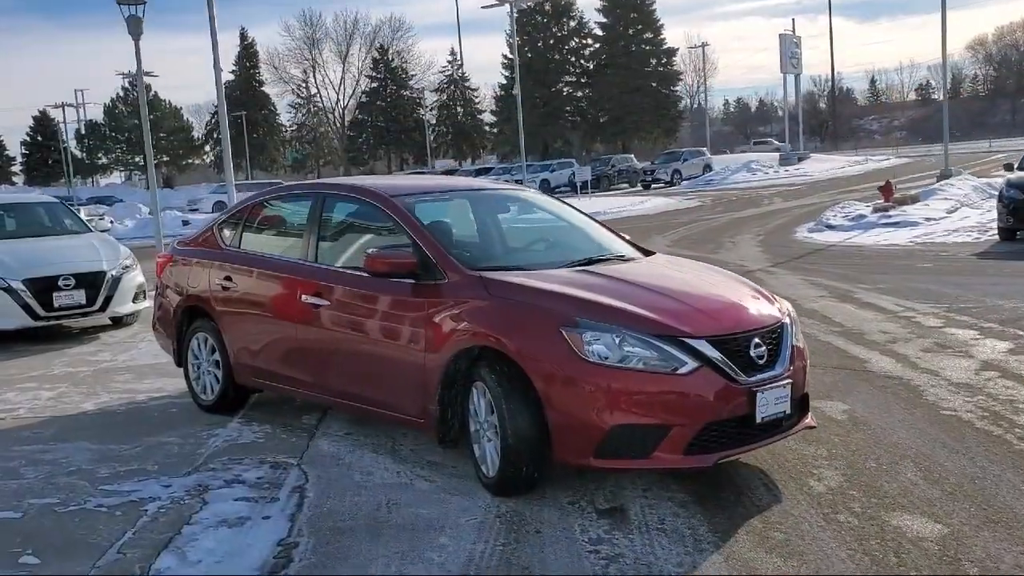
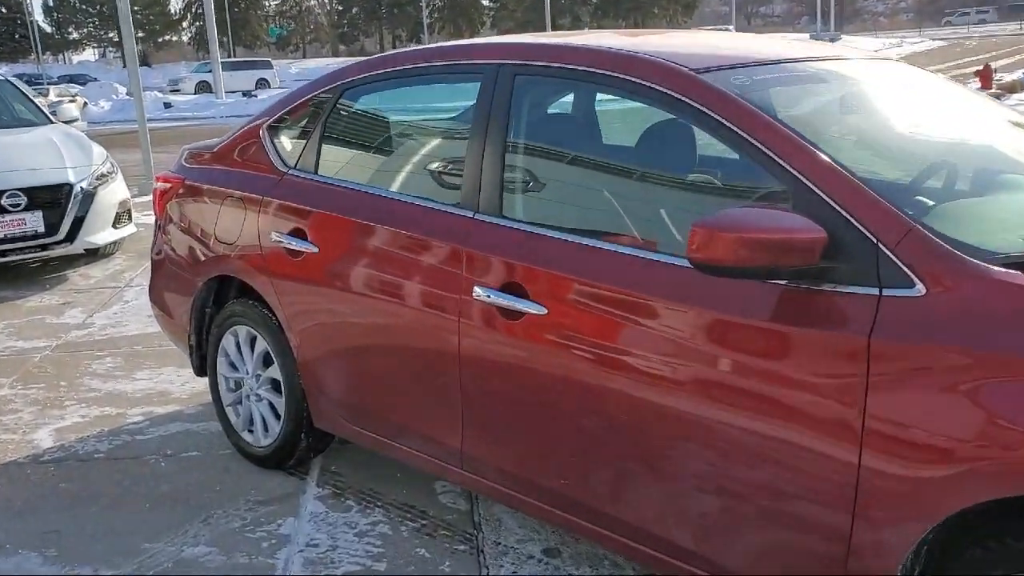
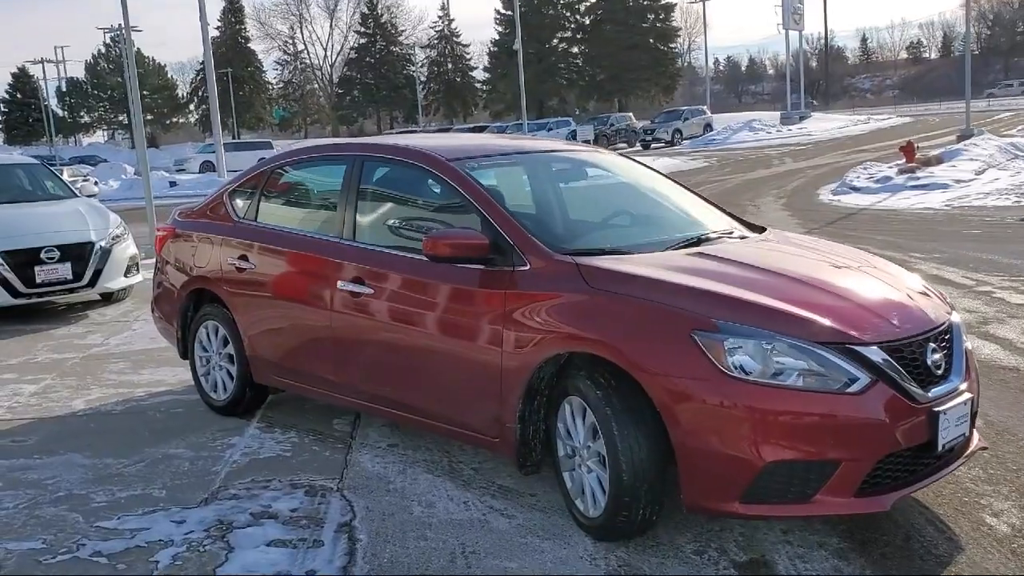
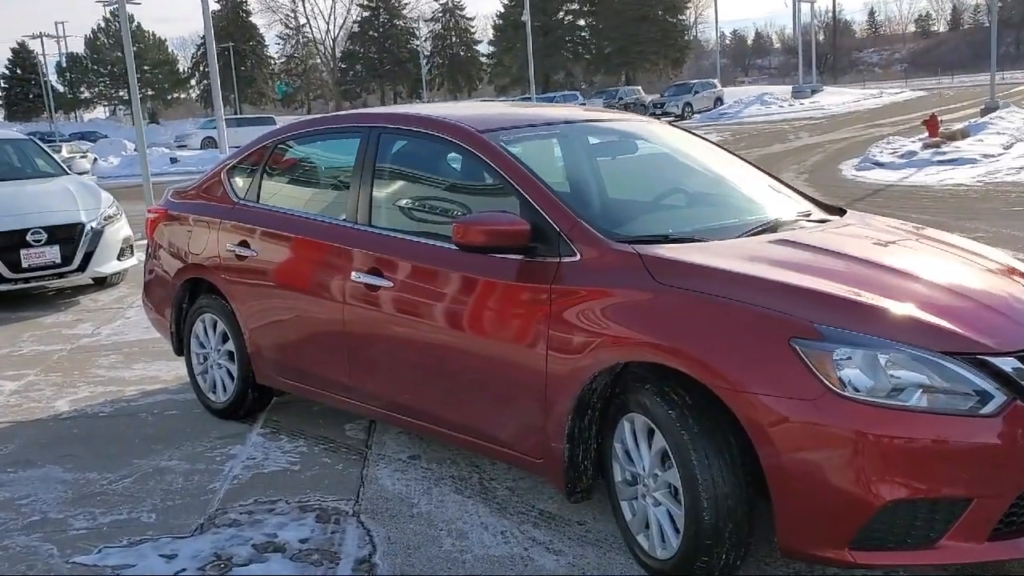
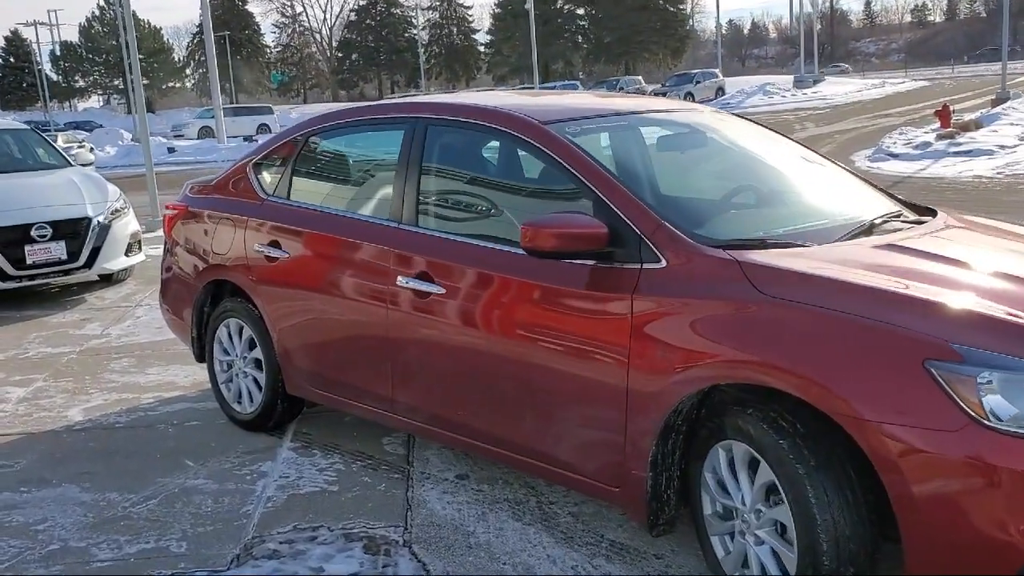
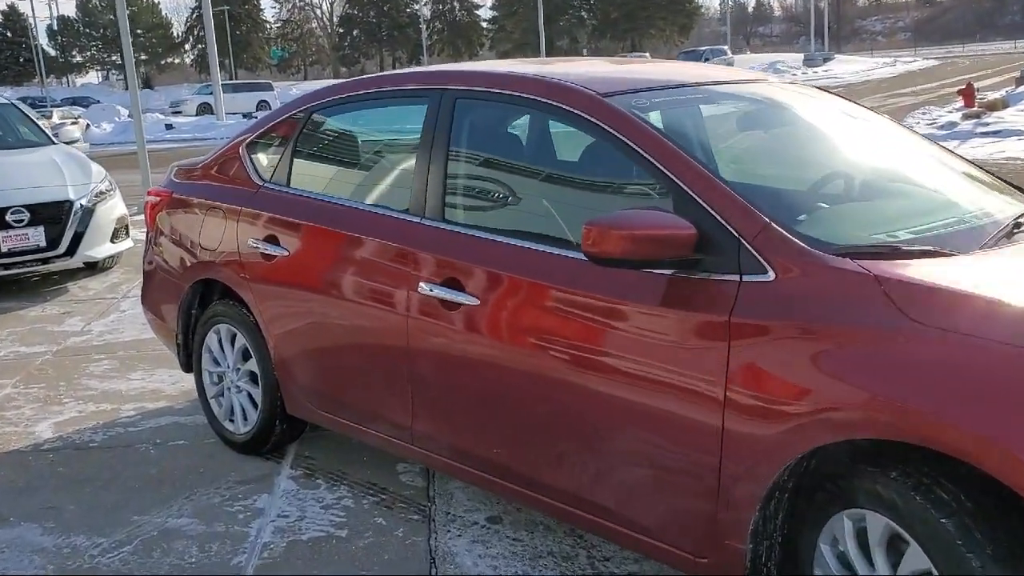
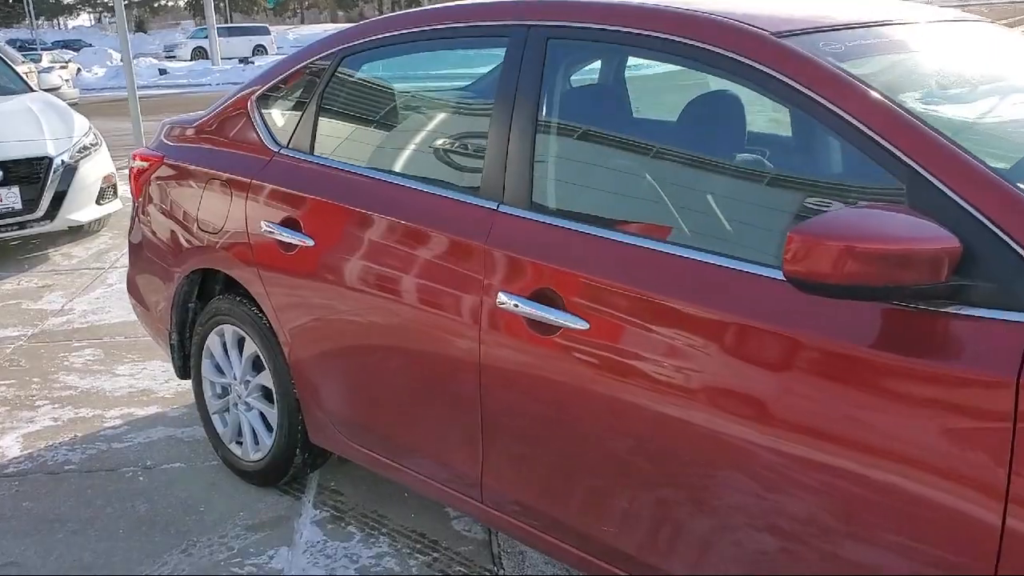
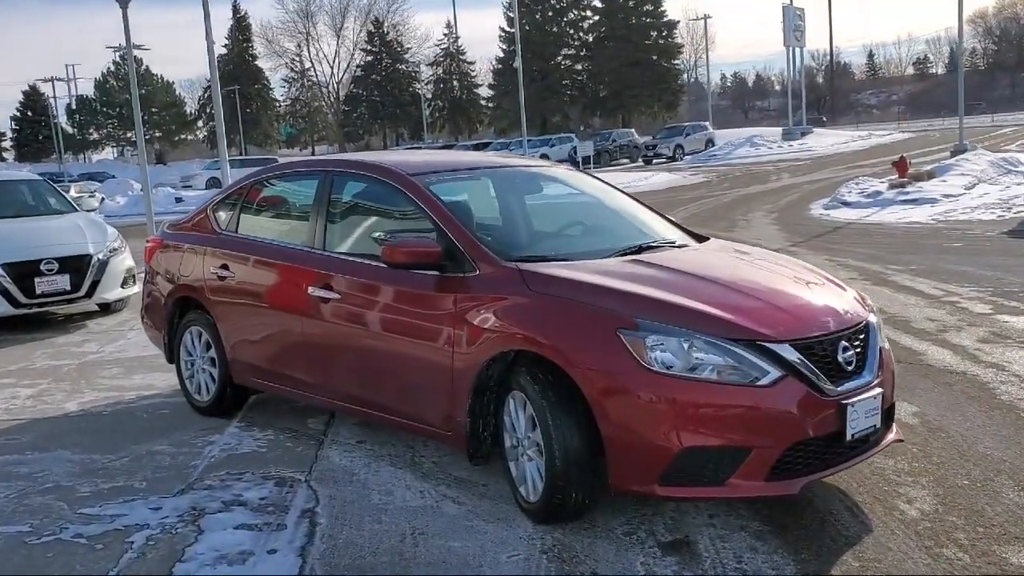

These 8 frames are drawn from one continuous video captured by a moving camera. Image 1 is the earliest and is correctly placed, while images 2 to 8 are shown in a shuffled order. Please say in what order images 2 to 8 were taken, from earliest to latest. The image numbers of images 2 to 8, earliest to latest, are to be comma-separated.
8, 3, 4, 5, 6, 2, 7
